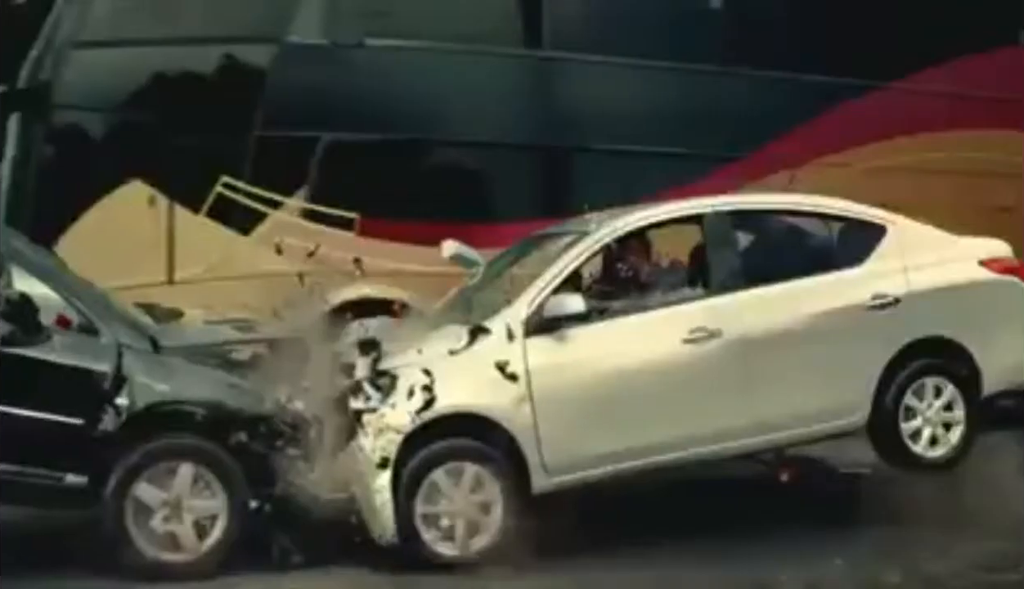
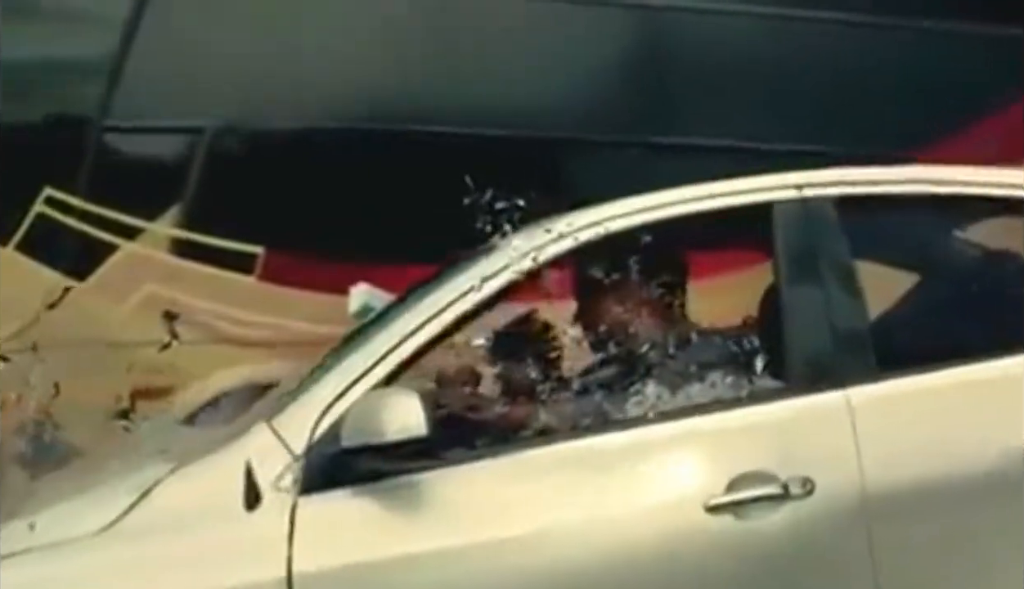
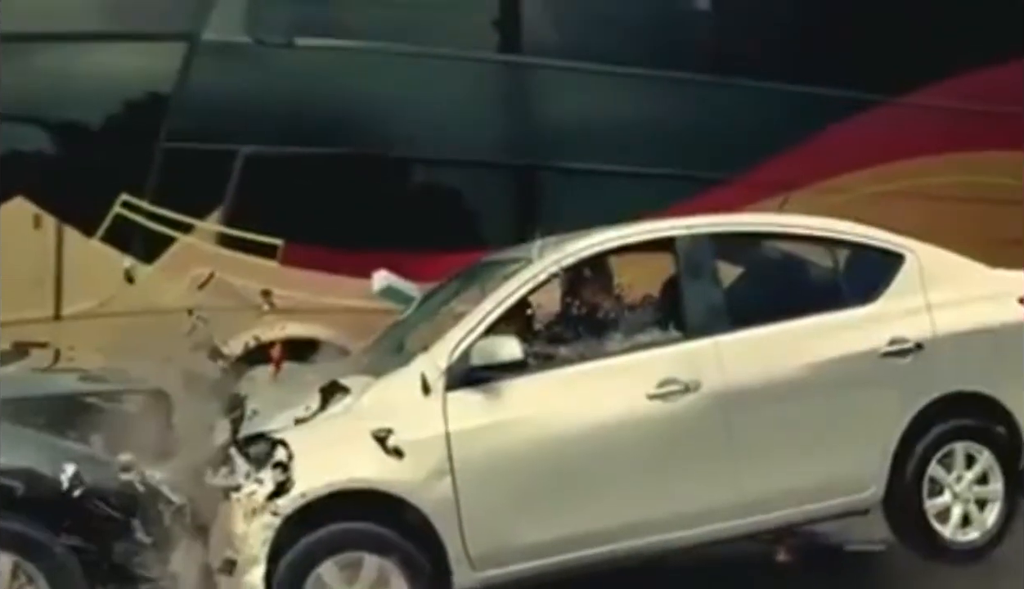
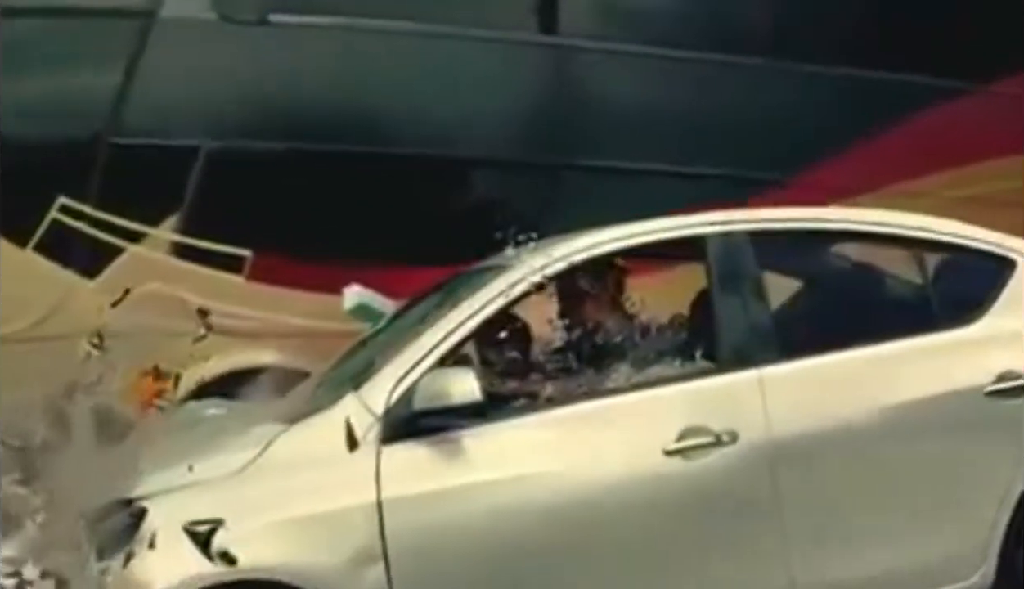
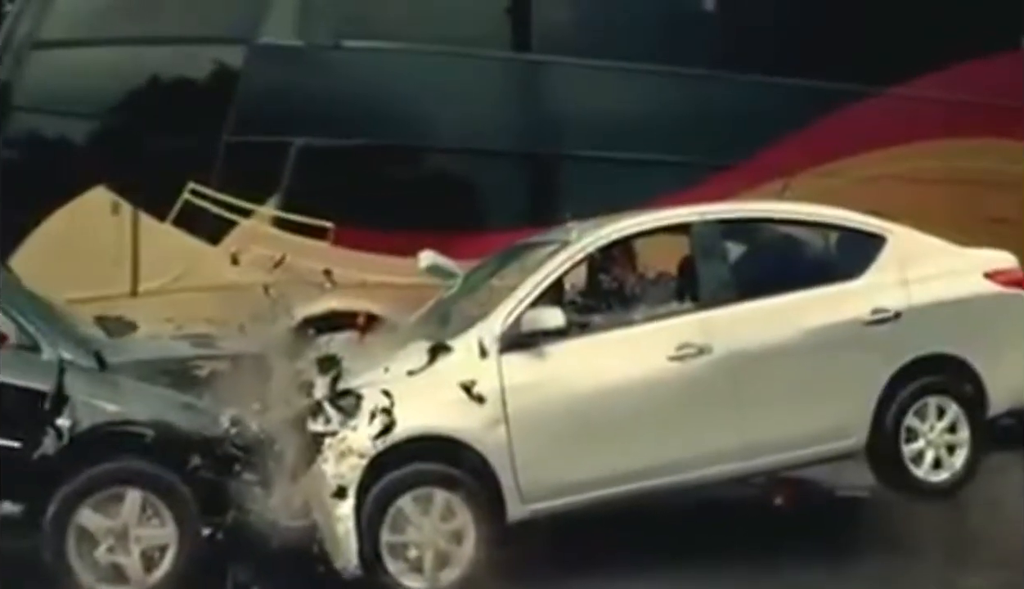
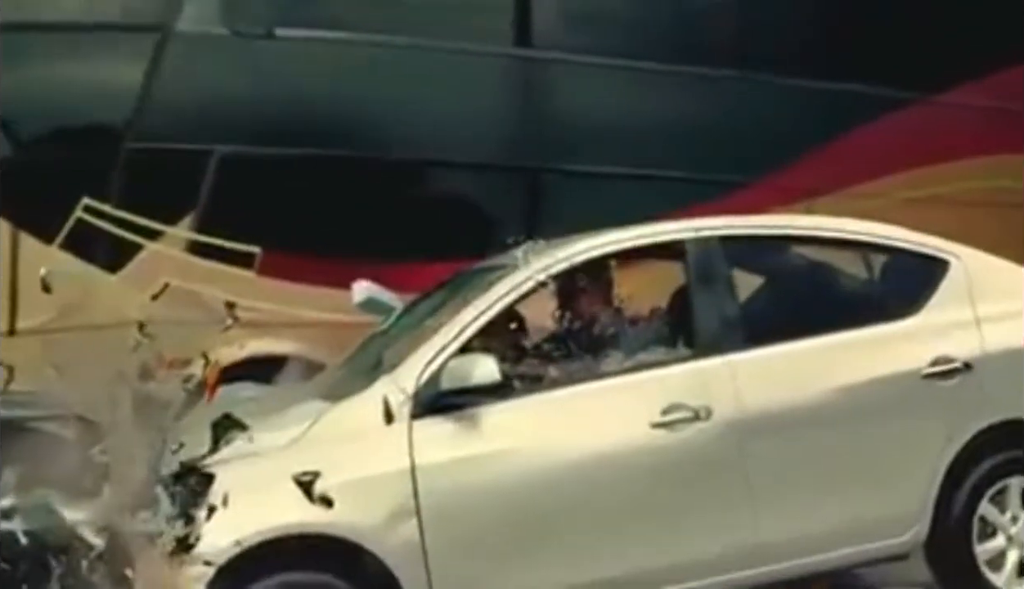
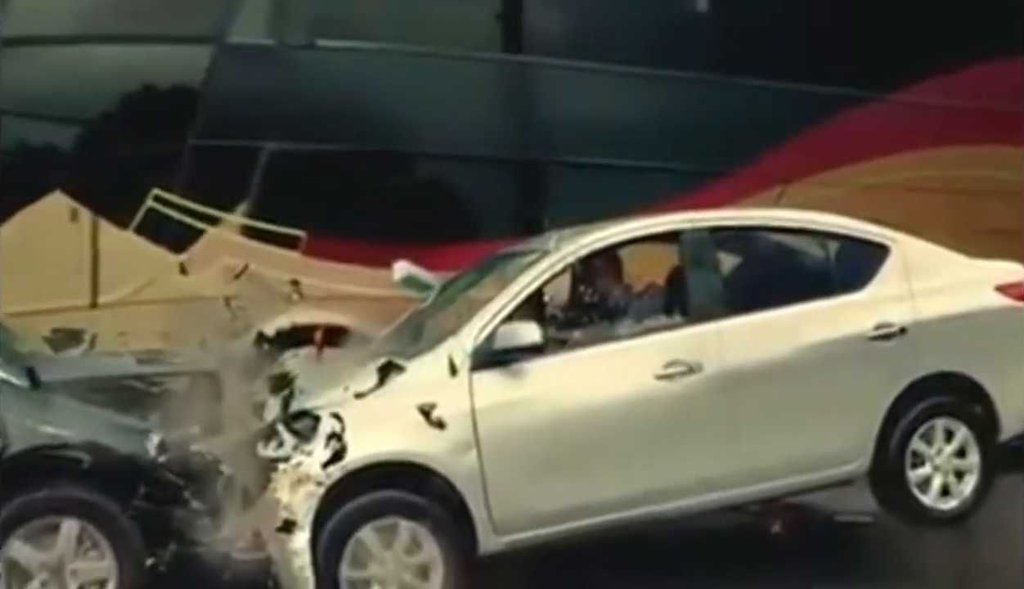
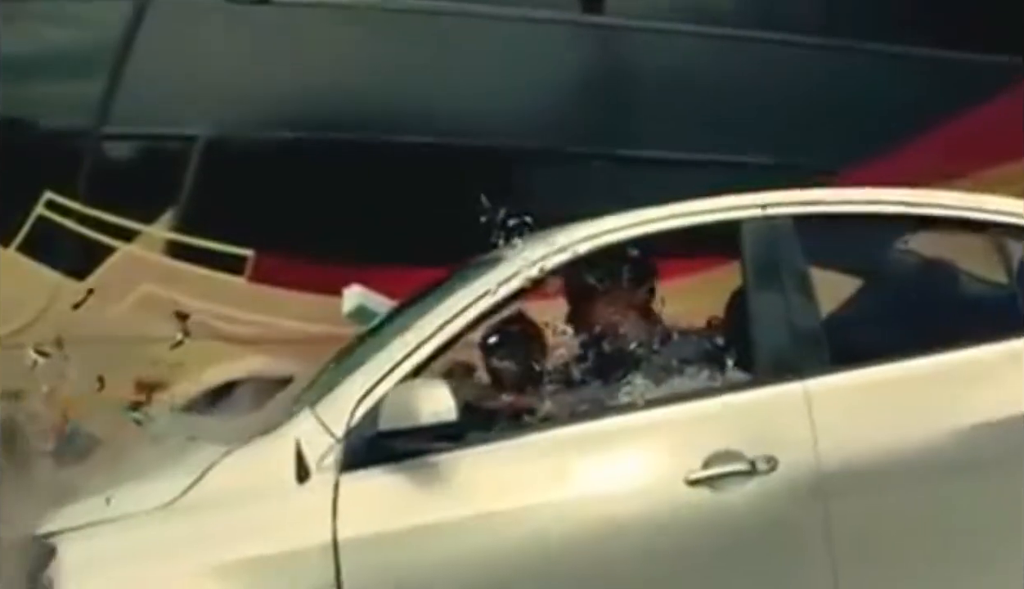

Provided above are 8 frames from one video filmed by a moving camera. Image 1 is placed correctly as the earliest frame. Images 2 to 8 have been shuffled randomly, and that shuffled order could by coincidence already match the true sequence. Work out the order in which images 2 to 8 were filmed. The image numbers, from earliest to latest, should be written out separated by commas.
5, 7, 3, 6, 4, 8, 2
